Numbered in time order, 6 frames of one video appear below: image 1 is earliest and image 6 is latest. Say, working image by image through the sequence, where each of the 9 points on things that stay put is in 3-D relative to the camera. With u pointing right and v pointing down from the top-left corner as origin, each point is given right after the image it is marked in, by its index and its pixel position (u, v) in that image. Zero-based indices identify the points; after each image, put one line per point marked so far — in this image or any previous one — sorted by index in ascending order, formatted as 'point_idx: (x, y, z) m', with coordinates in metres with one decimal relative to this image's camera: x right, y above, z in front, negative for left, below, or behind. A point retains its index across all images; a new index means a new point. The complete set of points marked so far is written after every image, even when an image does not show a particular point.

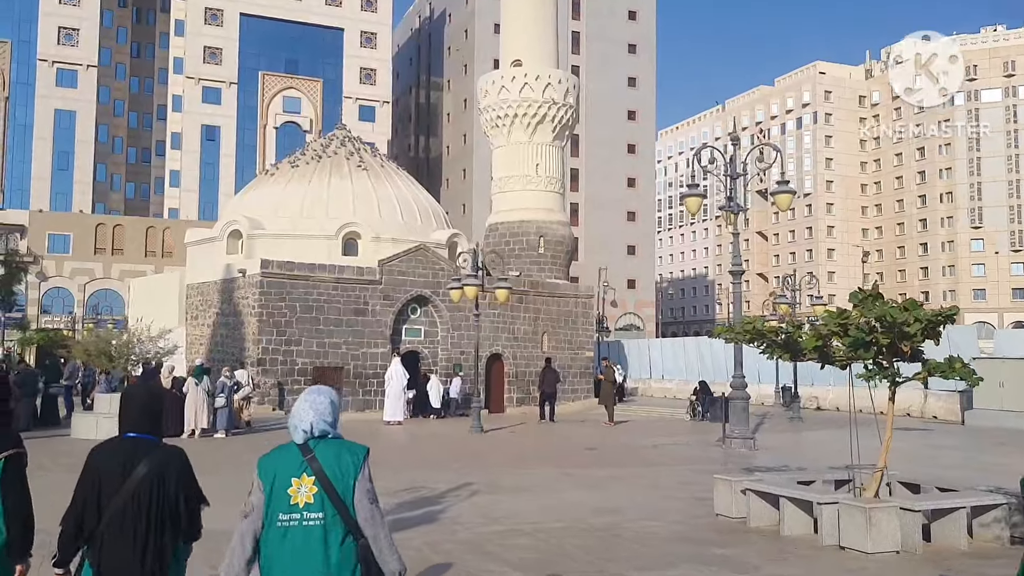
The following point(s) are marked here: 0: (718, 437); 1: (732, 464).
0: (+3.7, -2.7, +15.9) m
1: (+3.1, -2.4, +12.3) m
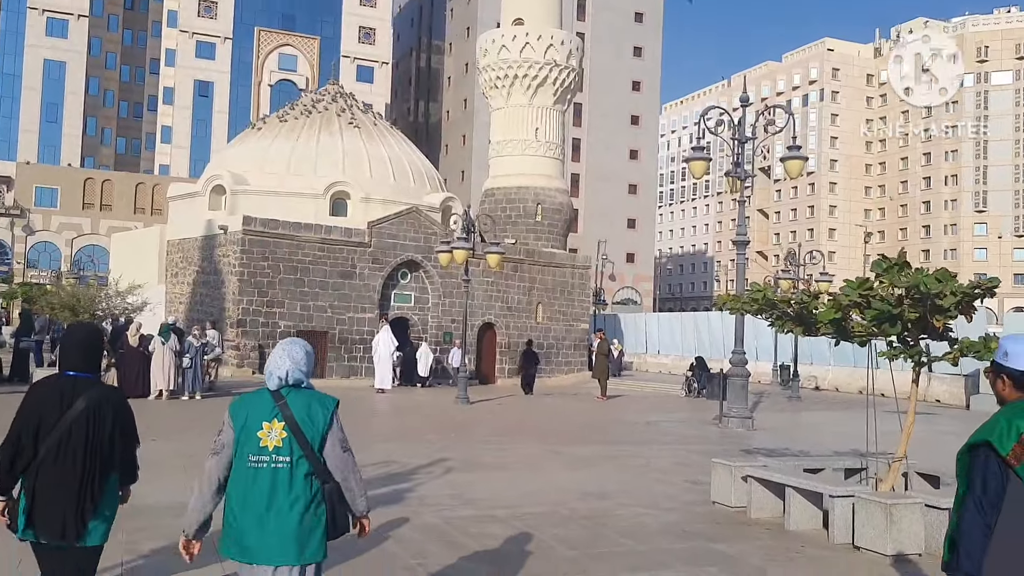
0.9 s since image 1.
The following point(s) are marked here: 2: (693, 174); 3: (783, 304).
0: (+3.5, -2.2, +15.1) m
1: (+2.8, -2.0, +11.5) m
2: (+2.8, +1.8, +13.7) m
3: (+2.1, -0.1, +6.7) m
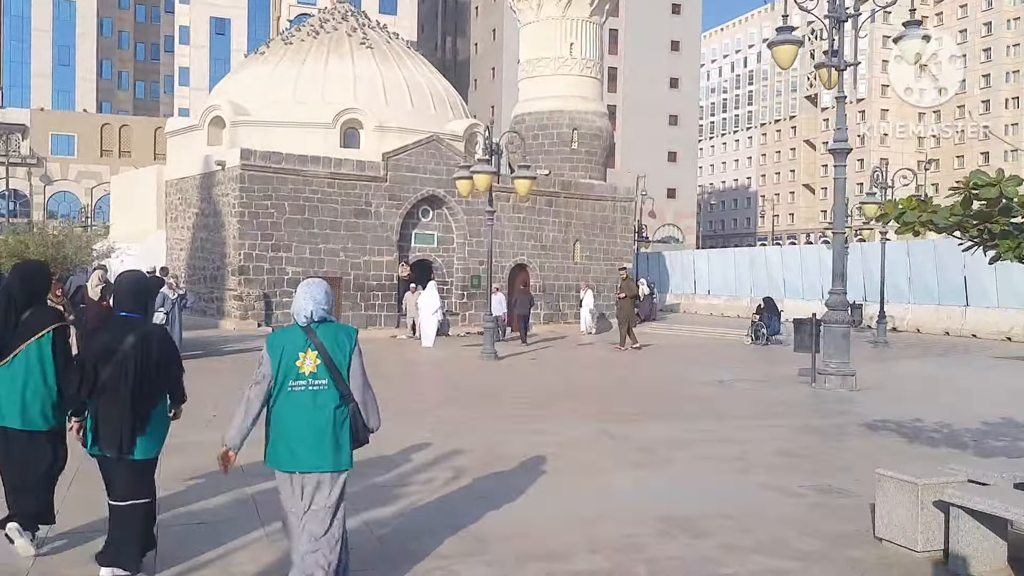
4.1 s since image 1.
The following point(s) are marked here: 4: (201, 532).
0: (+4.0, -1.1, +12.3) m
1: (+3.2, -1.3, +8.7) m
2: (+3.2, +2.7, +10.6) m
3: (+2.2, +0.3, +3.9) m
4: (-1.8, -1.4, +5.1) m
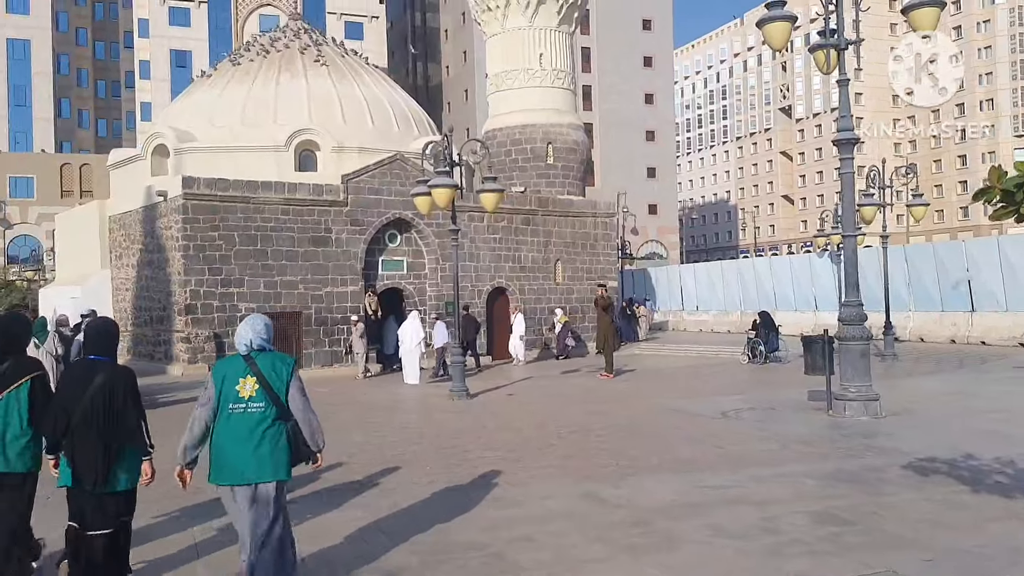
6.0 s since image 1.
0: (+3.7, -1.3, +10.7) m
1: (+2.9, -1.3, +7.2) m
2: (+2.7, +2.6, +9.2) m
3: (+1.9, +0.3, +2.4) m
4: (-2.0, -1.6, +3.5) m
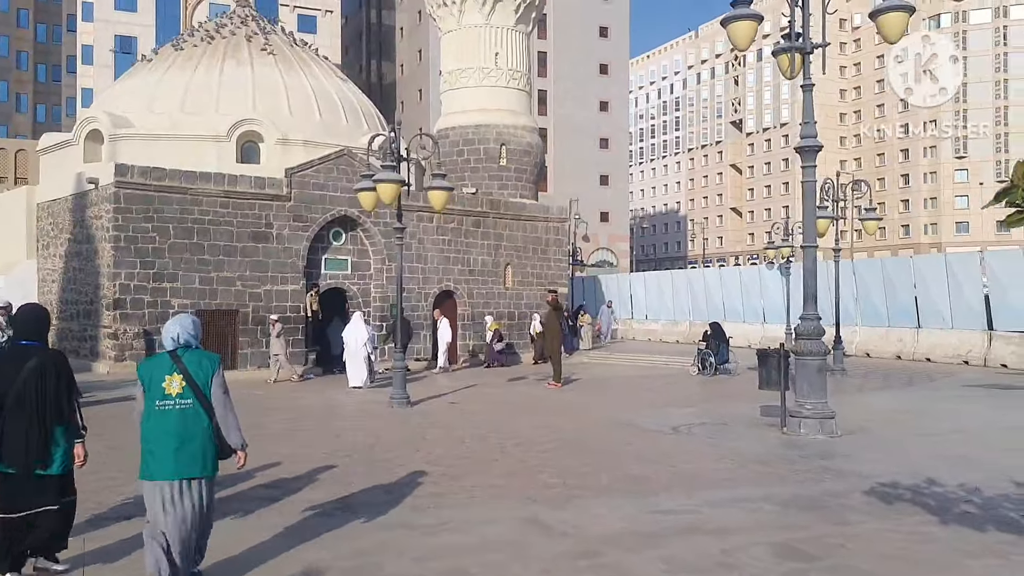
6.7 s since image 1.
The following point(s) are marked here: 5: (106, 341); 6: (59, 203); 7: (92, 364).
0: (+3.0, -1.4, +10.4) m
1: (+2.4, -1.4, +6.8) m
2: (+2.2, +2.4, +8.8) m
3: (+1.8, +0.3, +1.9) m
4: (-2.3, -1.6, +2.8) m
5: (-7.7, -1.0, +16.7) m
6: (-9.7, +1.8, +18.8) m
7: (-8.2, -1.5, +17.1) m
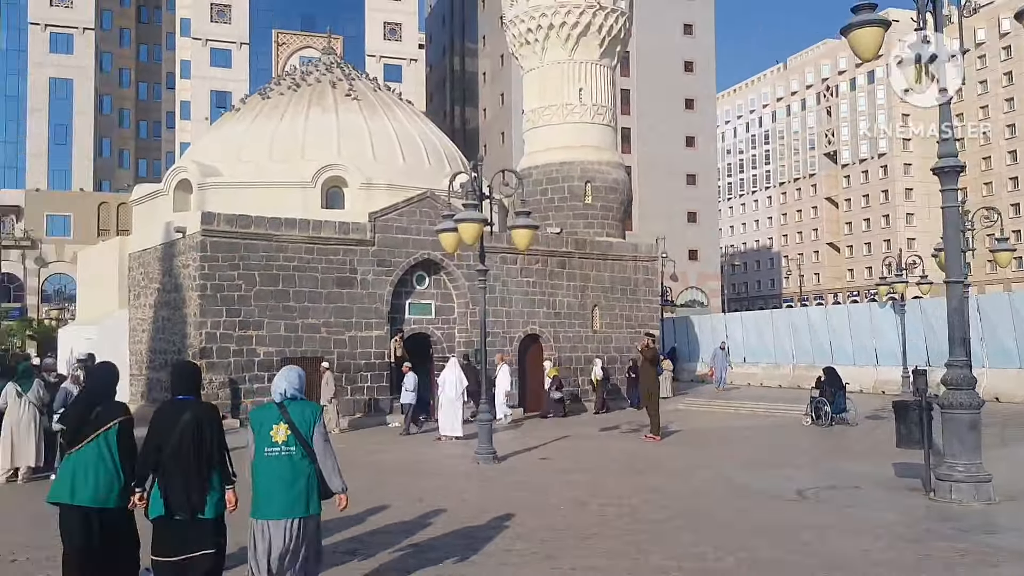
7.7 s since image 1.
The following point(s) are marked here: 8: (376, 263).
0: (+4.0, -1.9, +9.2) m
1: (+3.1, -1.7, +5.6) m
2: (+3.1, +2.1, +7.9) m
3: (+2.0, +0.2, +0.9) m
4: (-1.9, -1.8, +2.1) m
5: (-6.0, -1.9, +16.5) m
6: (-7.8, +0.8, +18.9) m
7: (-6.4, -2.4, +16.9) m
8: (-2.8, +0.5, +18.2) m
